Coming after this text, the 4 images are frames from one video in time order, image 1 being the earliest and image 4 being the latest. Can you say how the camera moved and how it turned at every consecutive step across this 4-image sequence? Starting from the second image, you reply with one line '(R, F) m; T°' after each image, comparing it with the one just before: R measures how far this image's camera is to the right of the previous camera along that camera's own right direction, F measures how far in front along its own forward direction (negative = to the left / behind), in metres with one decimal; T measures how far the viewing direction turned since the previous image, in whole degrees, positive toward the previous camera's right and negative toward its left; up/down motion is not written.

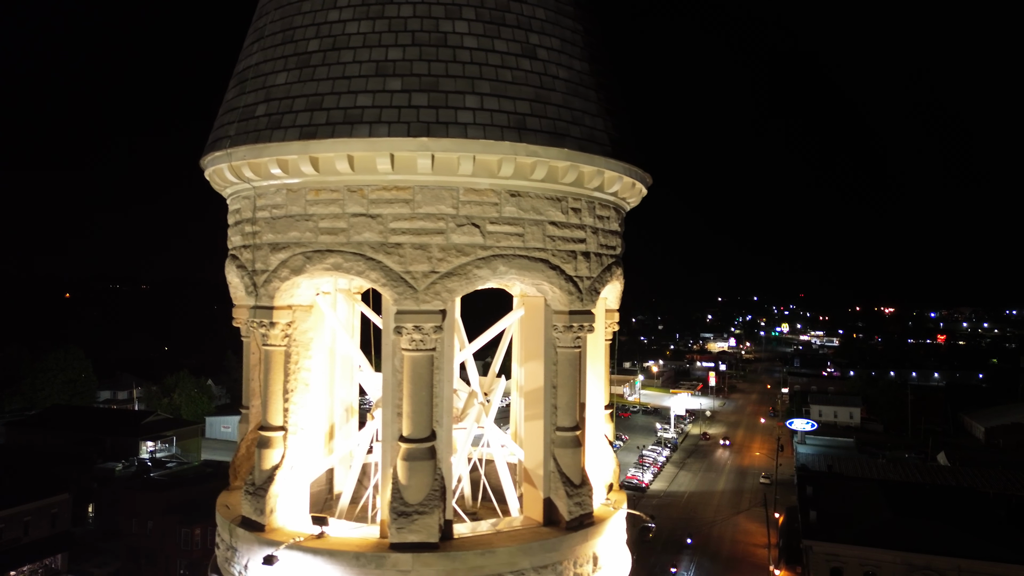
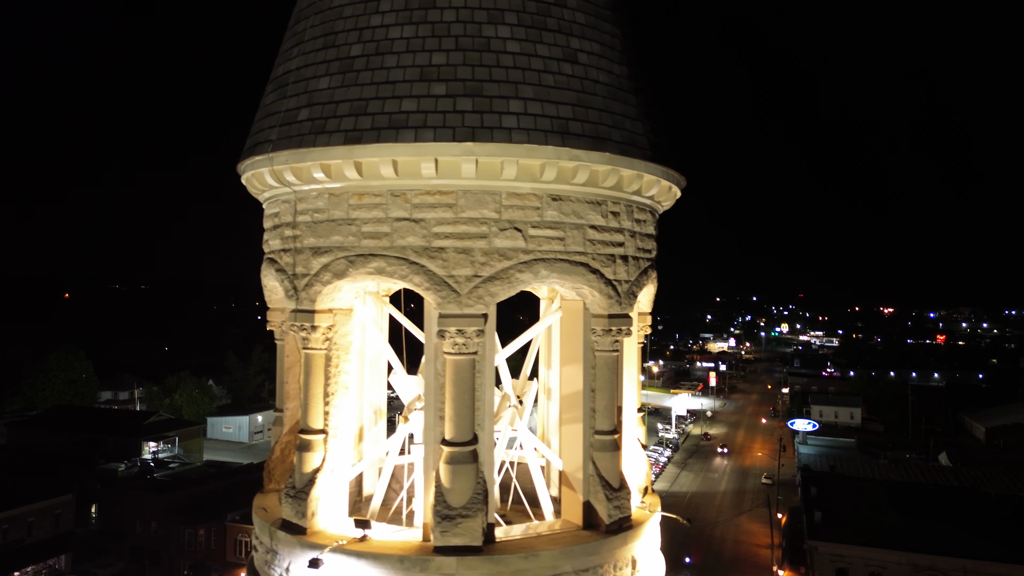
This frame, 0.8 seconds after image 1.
(-0.6, 0.0) m; 0°
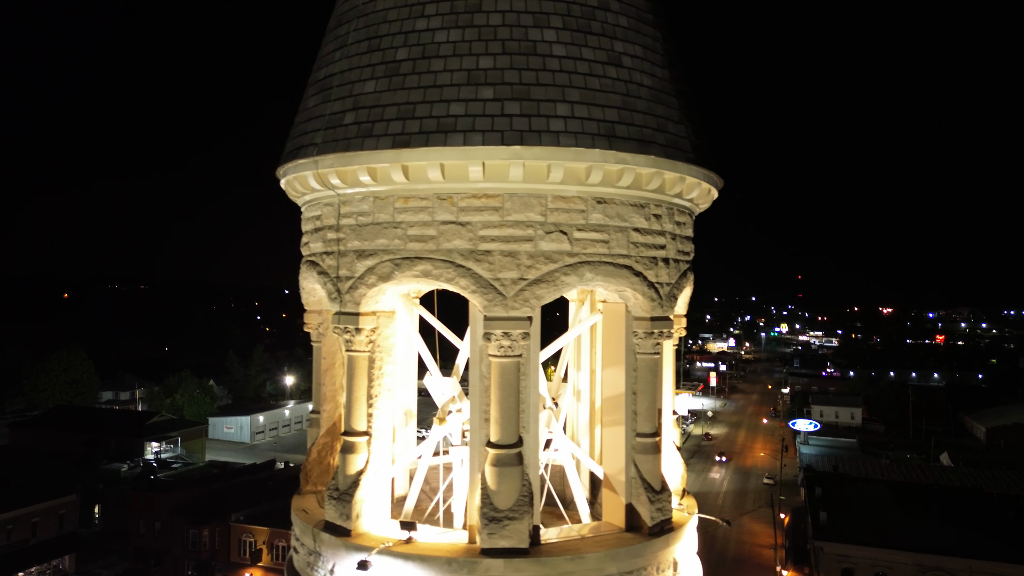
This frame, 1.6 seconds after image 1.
(-0.7, 0.0) m; 0°
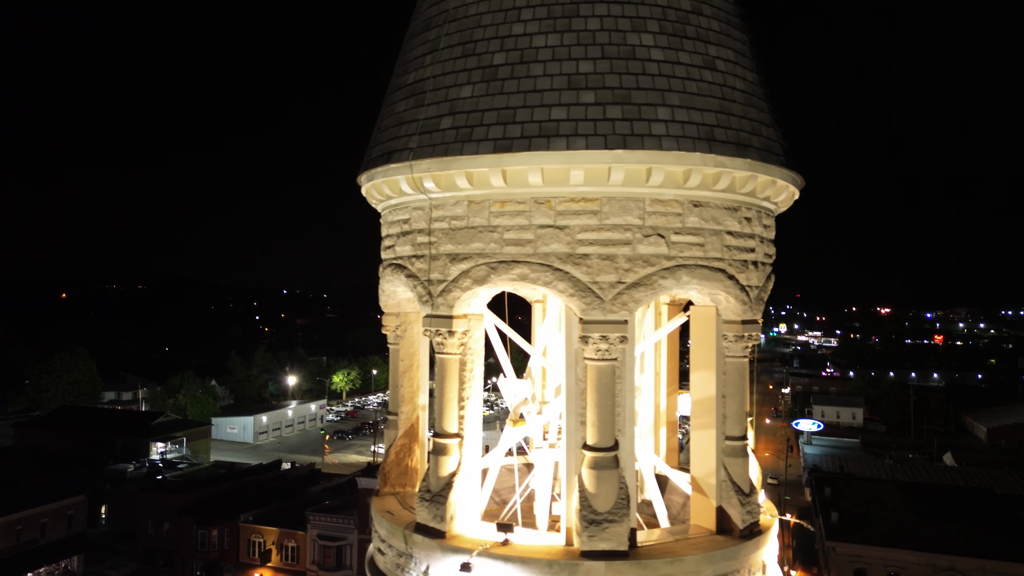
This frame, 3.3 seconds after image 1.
(-1.4, 0.0) m; 0°
